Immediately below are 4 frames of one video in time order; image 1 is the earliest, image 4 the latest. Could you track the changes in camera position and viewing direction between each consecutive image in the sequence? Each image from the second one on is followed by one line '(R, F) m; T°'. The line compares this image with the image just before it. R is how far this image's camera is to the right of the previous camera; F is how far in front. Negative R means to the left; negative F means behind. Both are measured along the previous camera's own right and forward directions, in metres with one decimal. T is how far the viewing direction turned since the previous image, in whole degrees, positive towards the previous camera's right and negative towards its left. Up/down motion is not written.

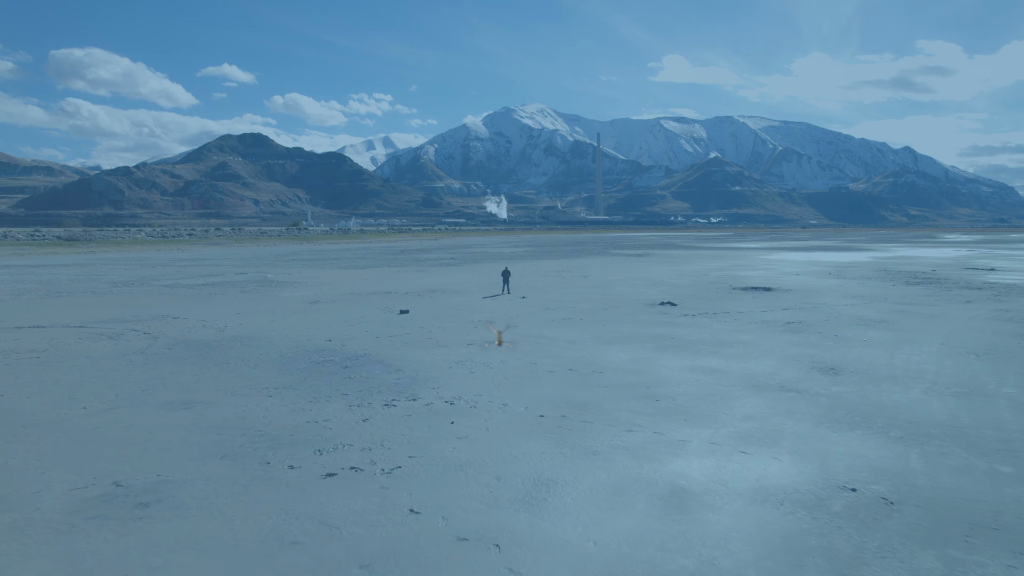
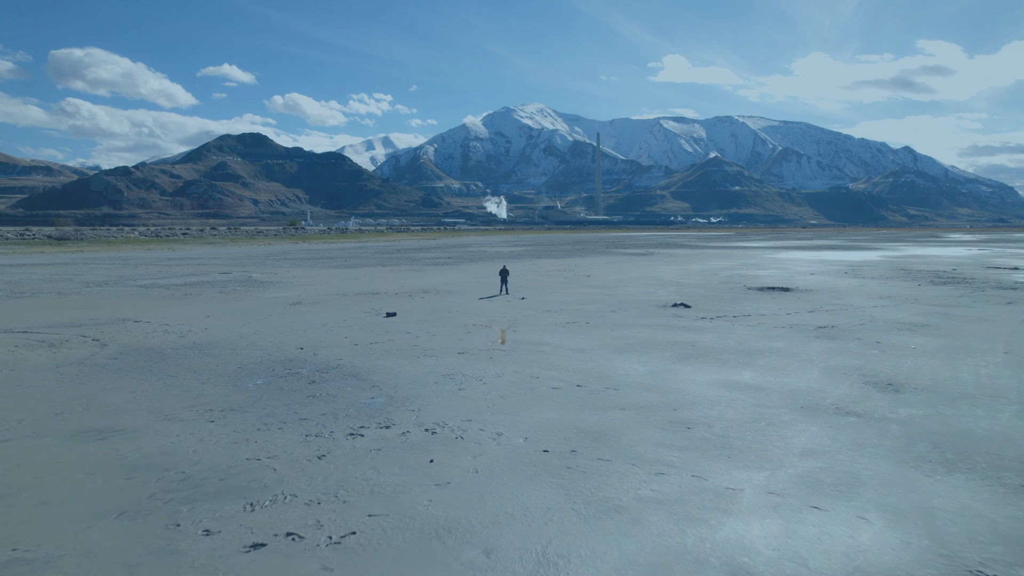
(0.0, +2.3) m; 0°
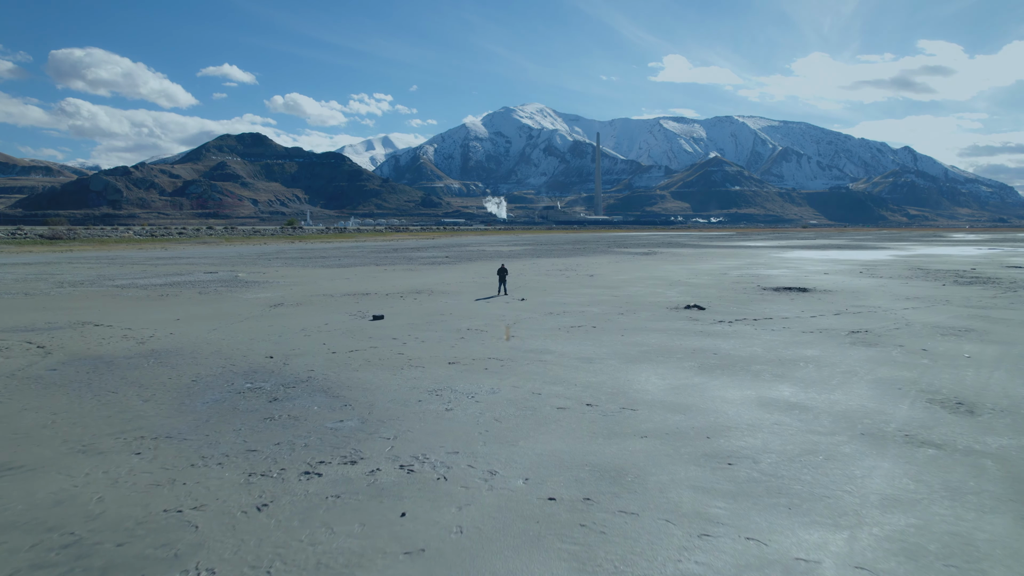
(0.0, +2.0) m; 0°
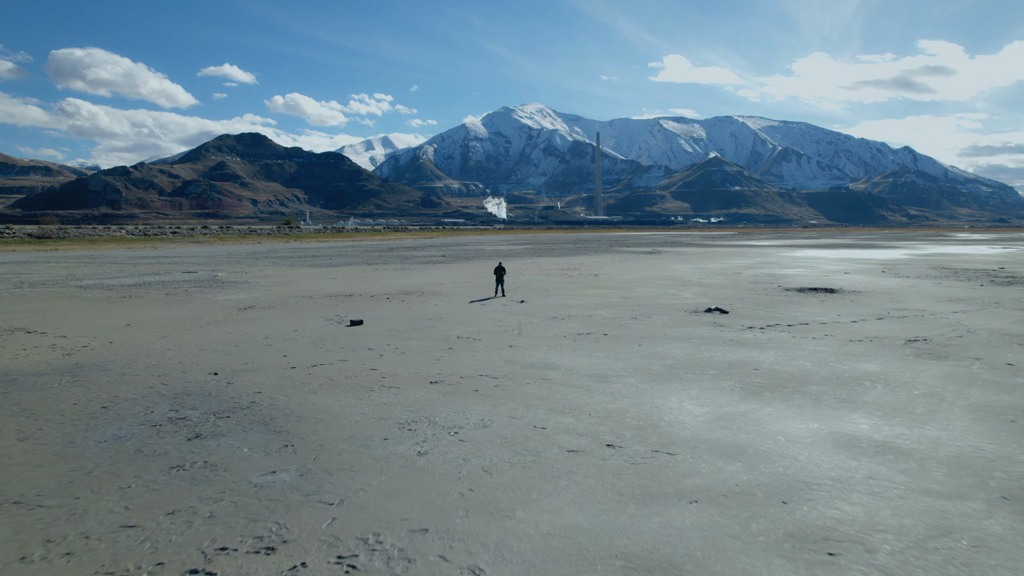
(0.0, +2.6) m; 0°
